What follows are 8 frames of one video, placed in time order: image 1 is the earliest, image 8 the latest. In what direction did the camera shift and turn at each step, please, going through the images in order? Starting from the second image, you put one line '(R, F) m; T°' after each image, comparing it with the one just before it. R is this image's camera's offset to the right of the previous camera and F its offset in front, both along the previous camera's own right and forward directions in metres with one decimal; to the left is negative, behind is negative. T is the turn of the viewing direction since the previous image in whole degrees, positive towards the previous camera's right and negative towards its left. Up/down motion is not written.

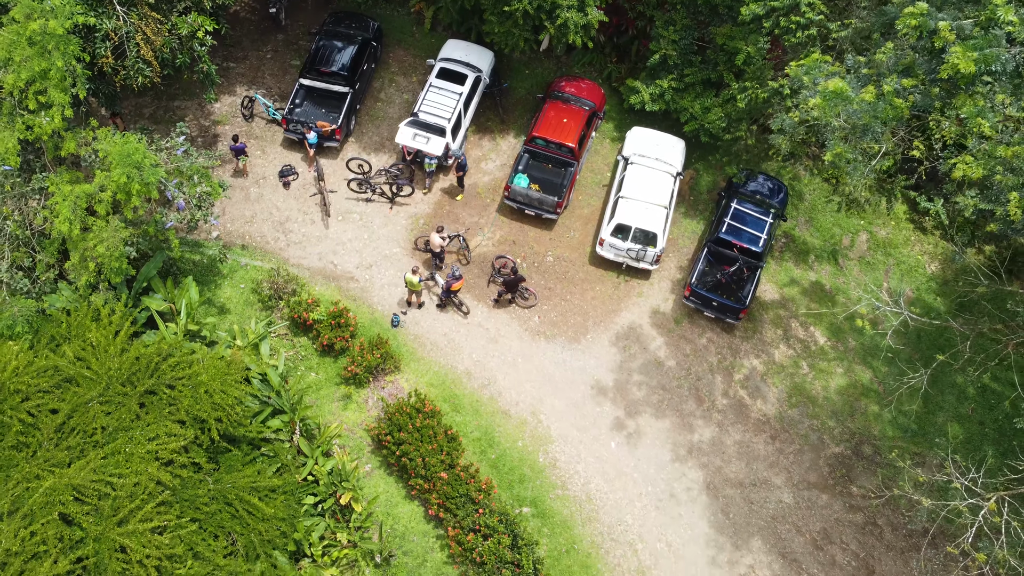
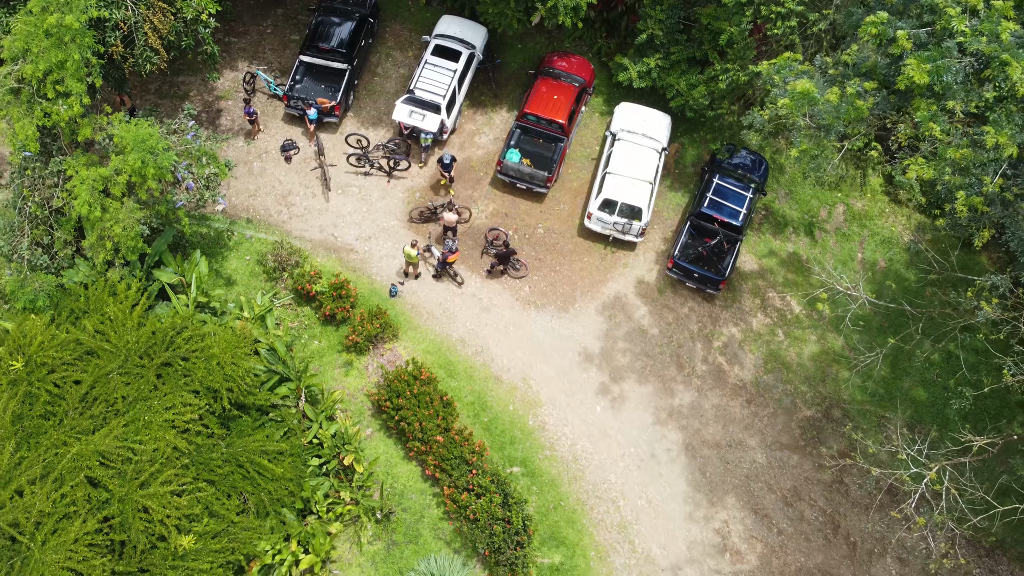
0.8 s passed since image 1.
(+0.1, -0.8) m; 0°
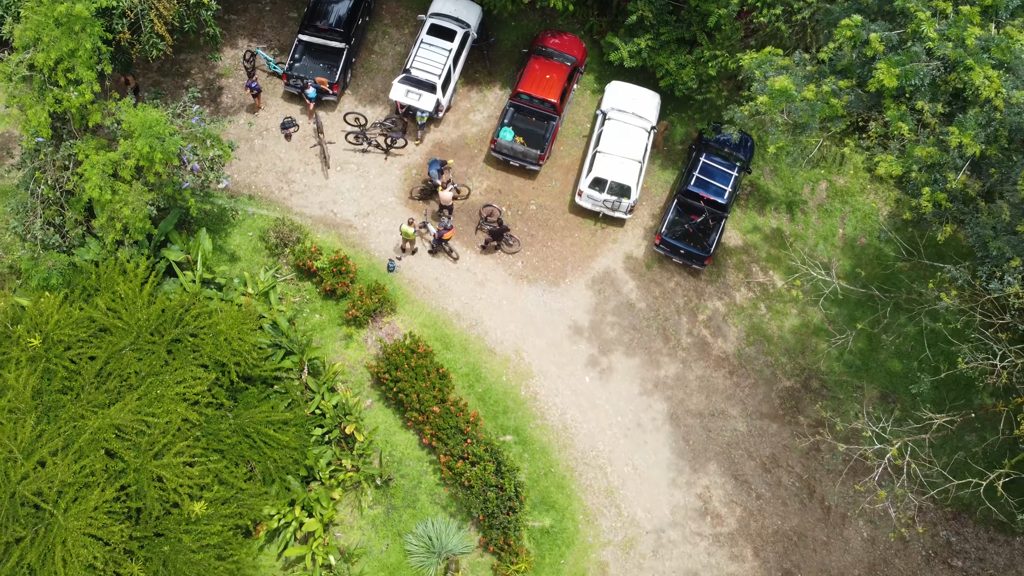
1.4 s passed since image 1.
(0.0, -0.6) m; 0°
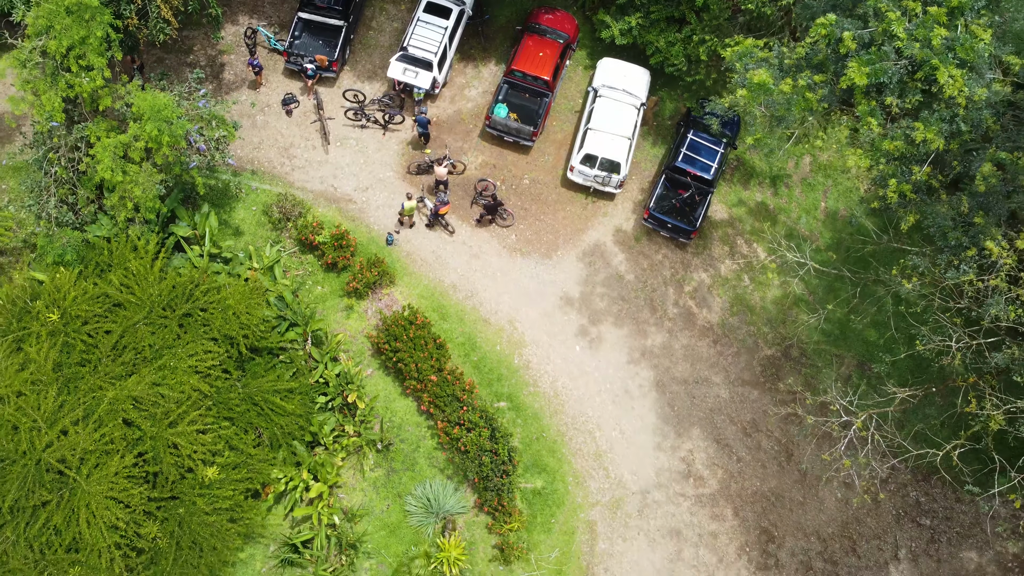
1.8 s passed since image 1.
(0.0, -0.7) m; 0°
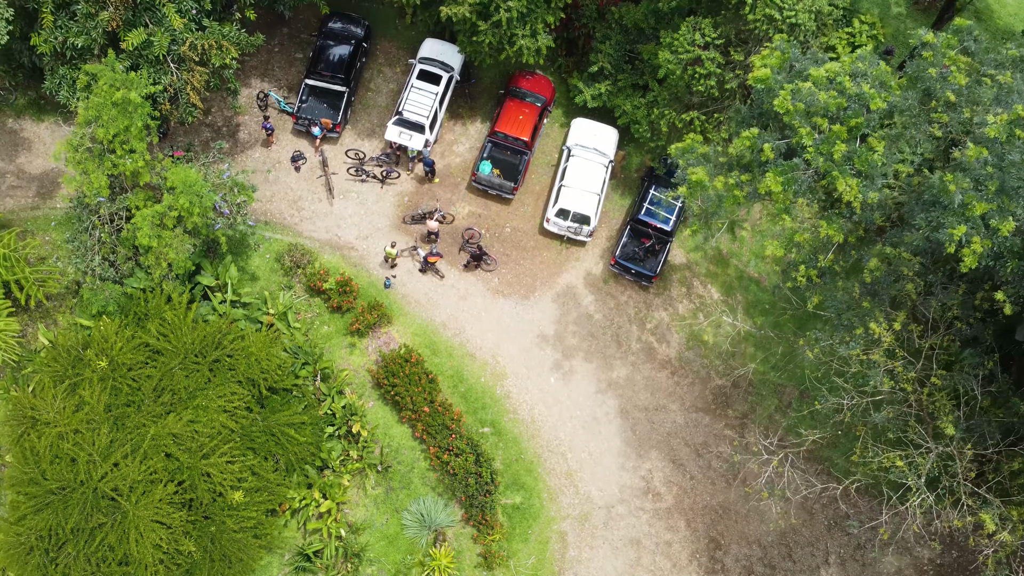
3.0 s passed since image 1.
(+0.1, -2.2) m; +1°
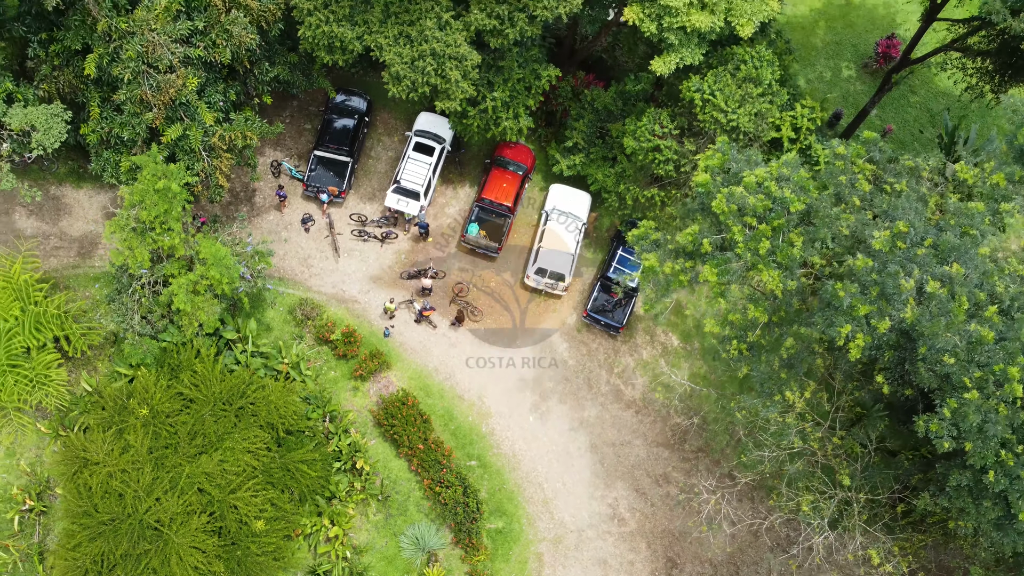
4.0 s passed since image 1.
(+0.1, -2.6) m; +1°
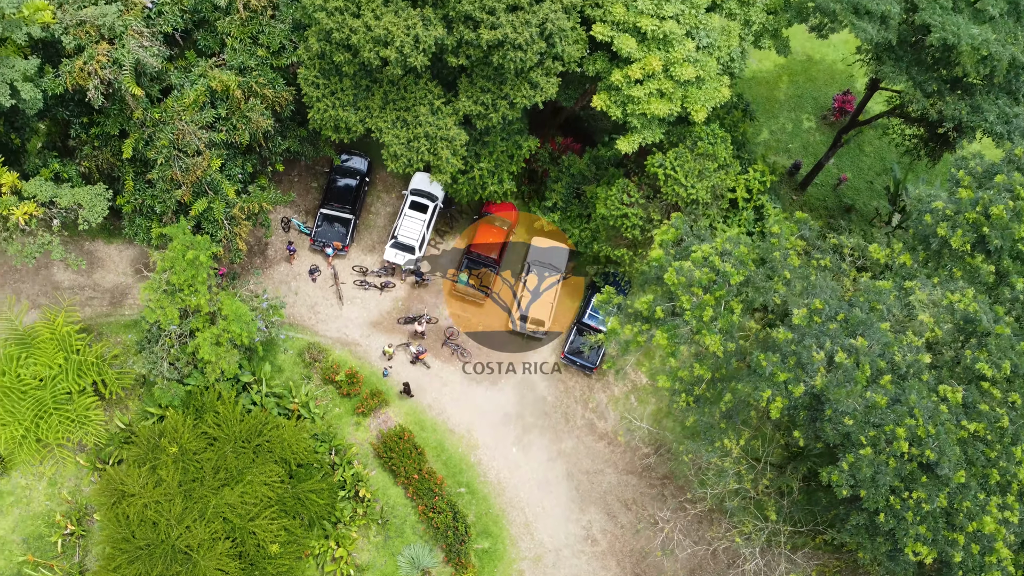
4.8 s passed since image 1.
(+0.3, -2.5) m; 0°
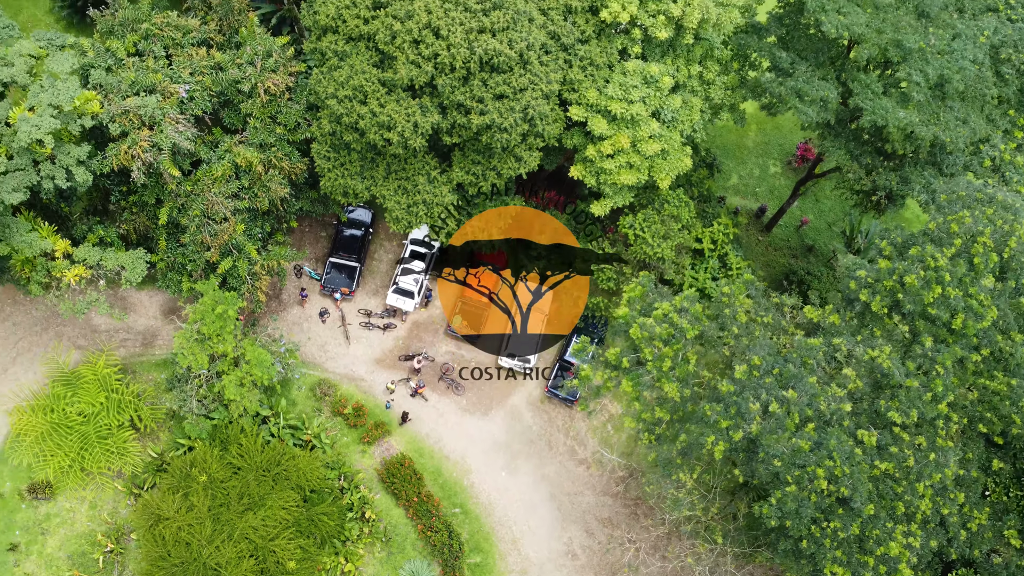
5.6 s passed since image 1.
(+0.2, -2.8) m; 0°
